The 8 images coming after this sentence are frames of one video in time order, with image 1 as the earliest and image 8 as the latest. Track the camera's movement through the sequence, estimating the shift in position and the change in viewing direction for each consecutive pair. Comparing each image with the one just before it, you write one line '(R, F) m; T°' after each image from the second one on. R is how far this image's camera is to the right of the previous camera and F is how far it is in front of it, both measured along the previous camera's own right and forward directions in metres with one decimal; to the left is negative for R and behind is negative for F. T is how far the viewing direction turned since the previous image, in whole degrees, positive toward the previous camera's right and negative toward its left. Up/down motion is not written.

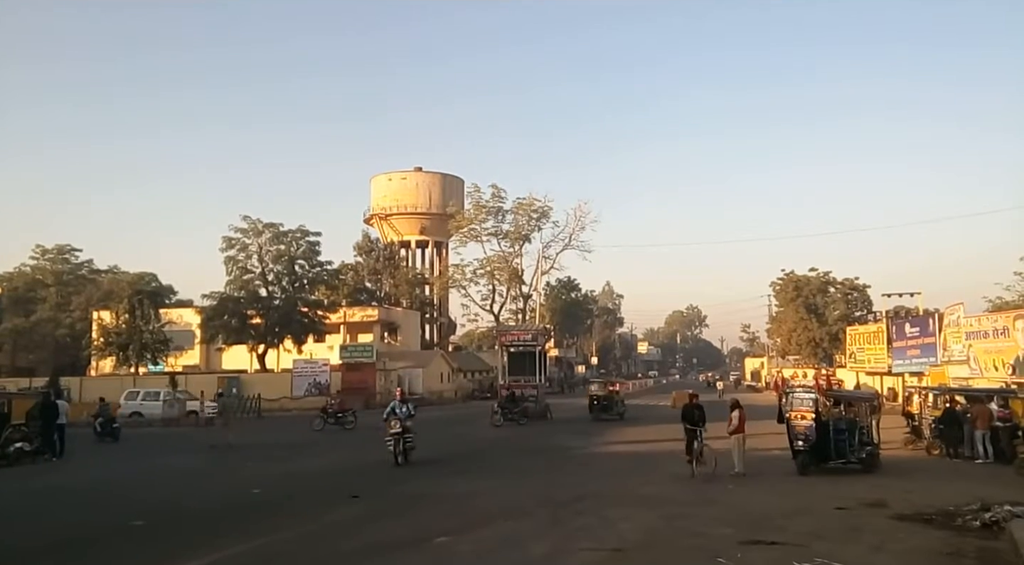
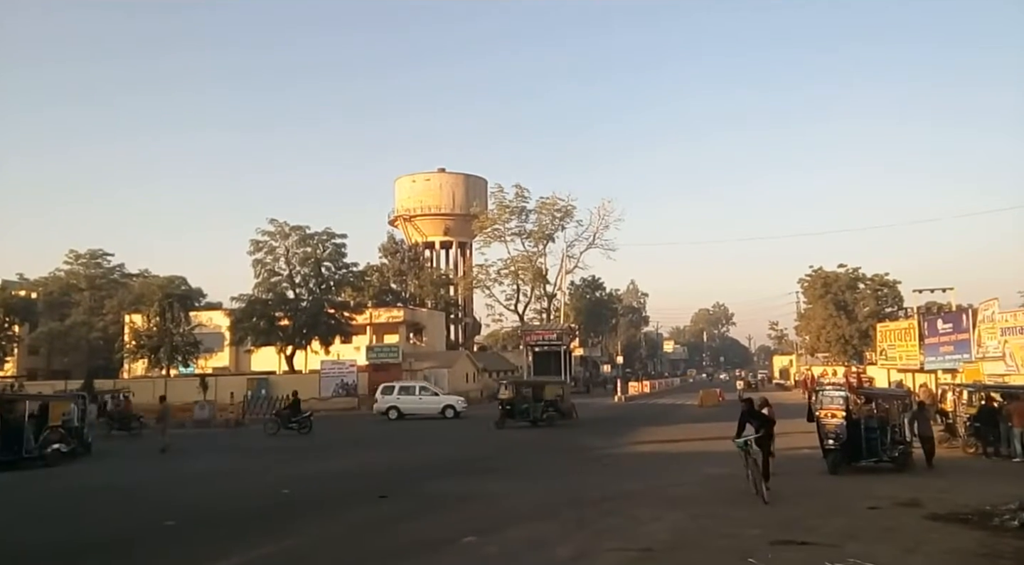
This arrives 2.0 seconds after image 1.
(0.0, +0.1) m; -1°
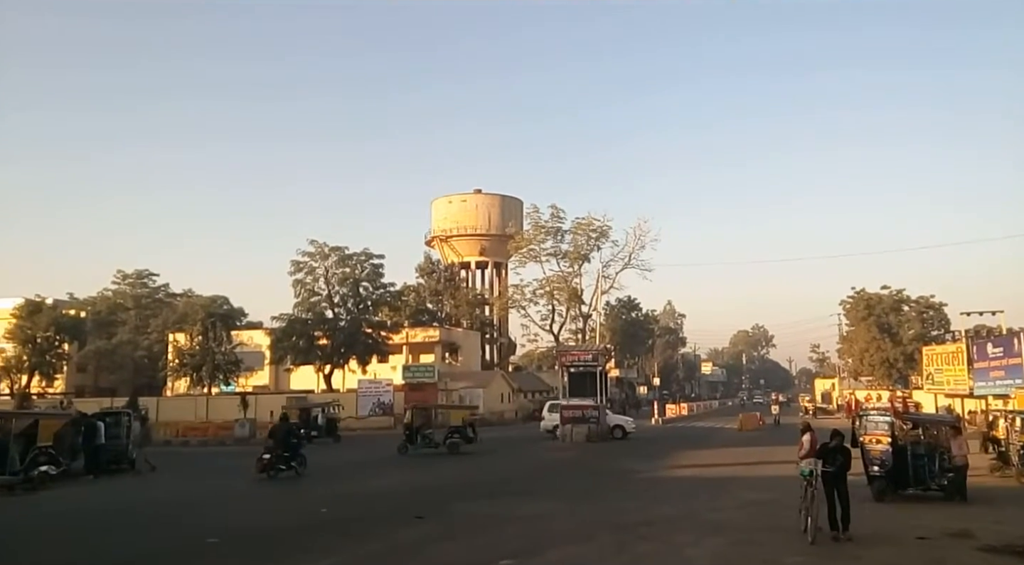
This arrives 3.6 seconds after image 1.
(0.0, +0.2) m; -2°
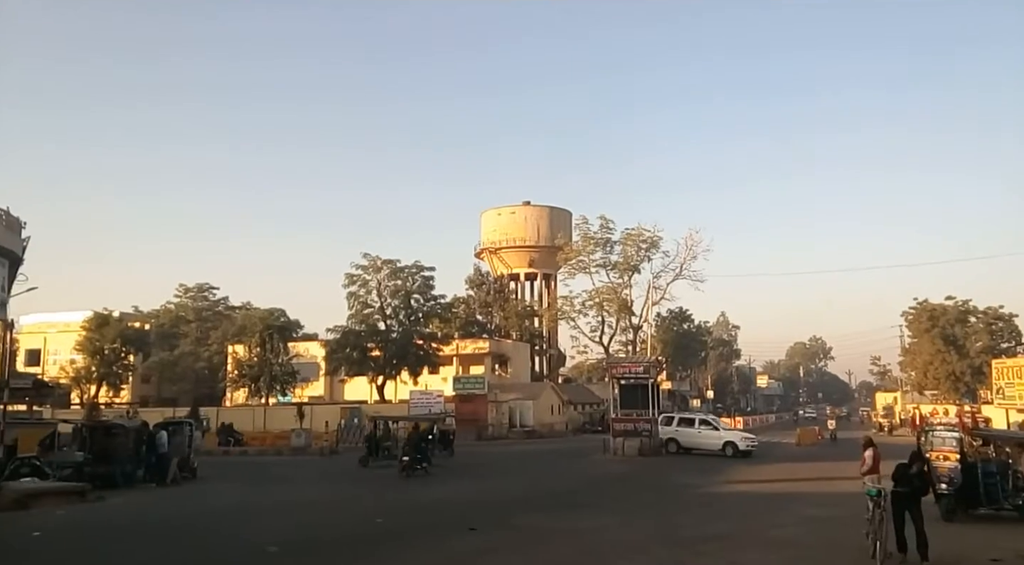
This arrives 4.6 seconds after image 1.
(0.0, +0.3) m; -3°
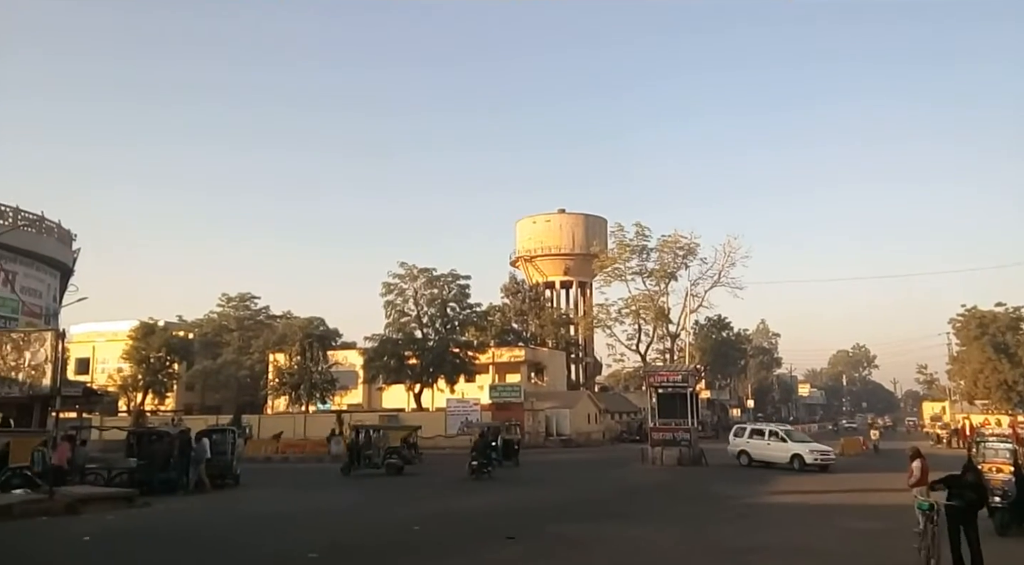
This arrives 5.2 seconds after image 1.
(0.0, +0.3) m; -2°
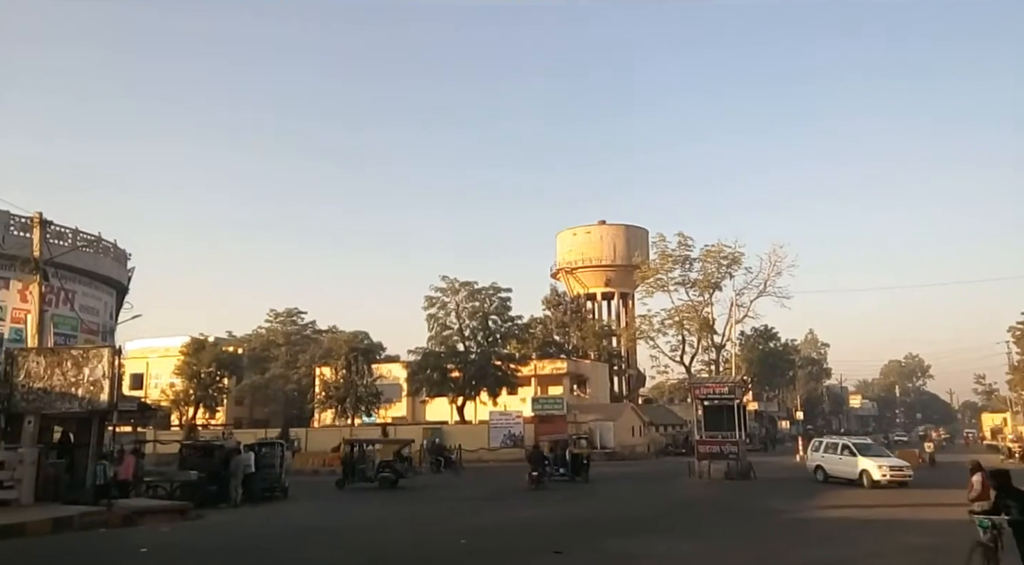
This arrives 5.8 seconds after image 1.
(0.0, +0.3) m; -2°
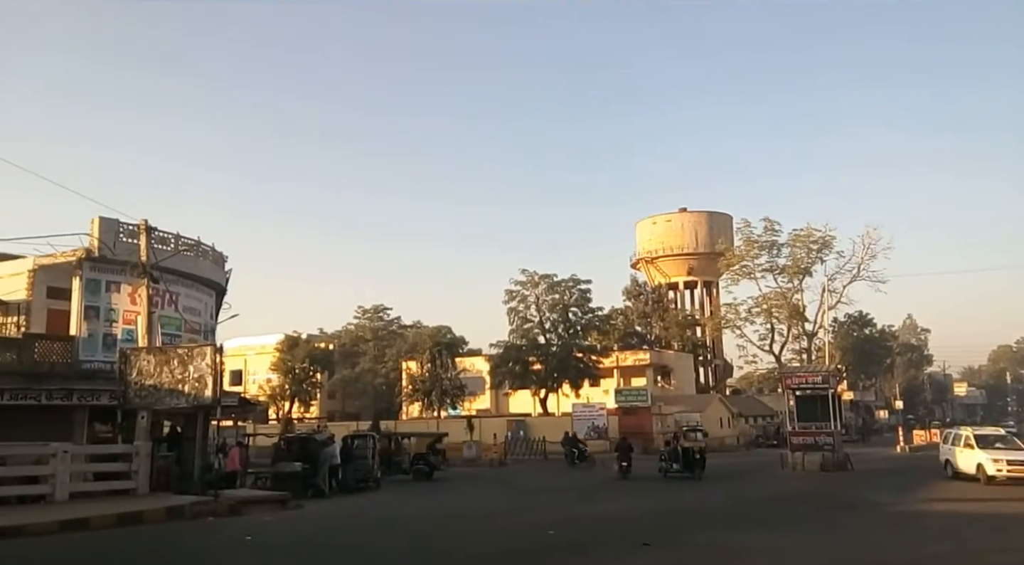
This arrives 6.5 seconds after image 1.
(-0.1, +0.6) m; -5°
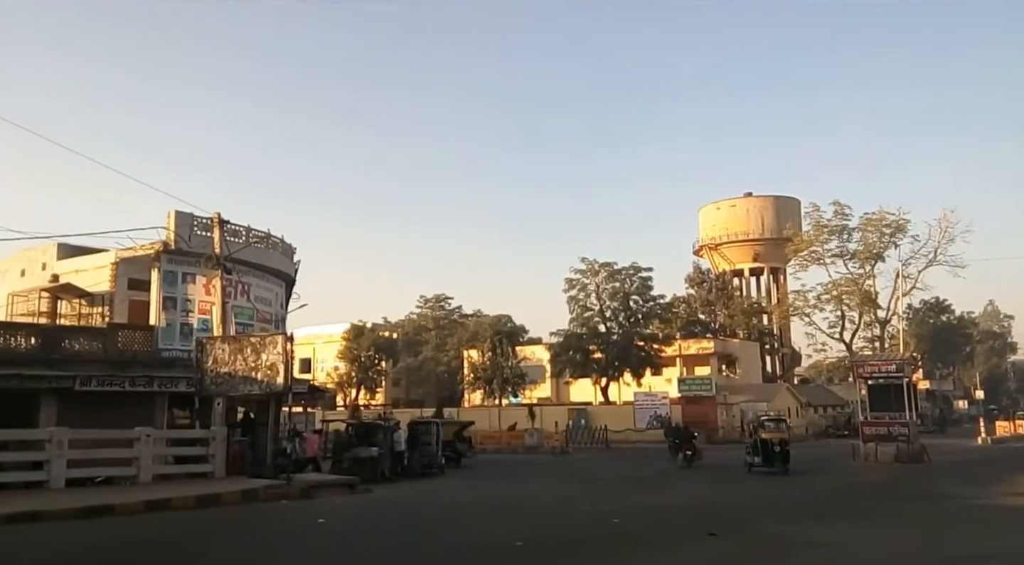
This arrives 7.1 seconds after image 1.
(+0.1, +0.7) m; -4°
